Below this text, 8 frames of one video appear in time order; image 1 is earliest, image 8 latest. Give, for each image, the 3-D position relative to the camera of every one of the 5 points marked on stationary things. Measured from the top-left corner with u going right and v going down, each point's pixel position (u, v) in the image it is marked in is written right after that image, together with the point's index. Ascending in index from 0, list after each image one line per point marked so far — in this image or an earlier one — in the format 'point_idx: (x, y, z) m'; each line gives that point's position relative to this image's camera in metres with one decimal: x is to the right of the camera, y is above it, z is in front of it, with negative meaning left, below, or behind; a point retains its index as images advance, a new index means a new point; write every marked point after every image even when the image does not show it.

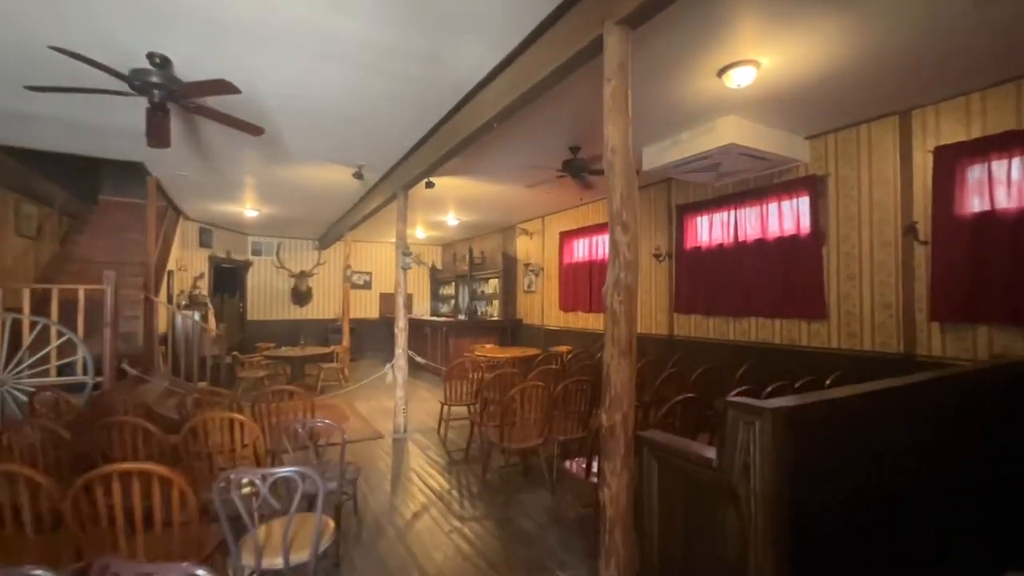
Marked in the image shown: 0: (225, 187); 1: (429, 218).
0: (-4.1, +1.4, +6.3) m
1: (-1.6, +1.3, +8.6) m
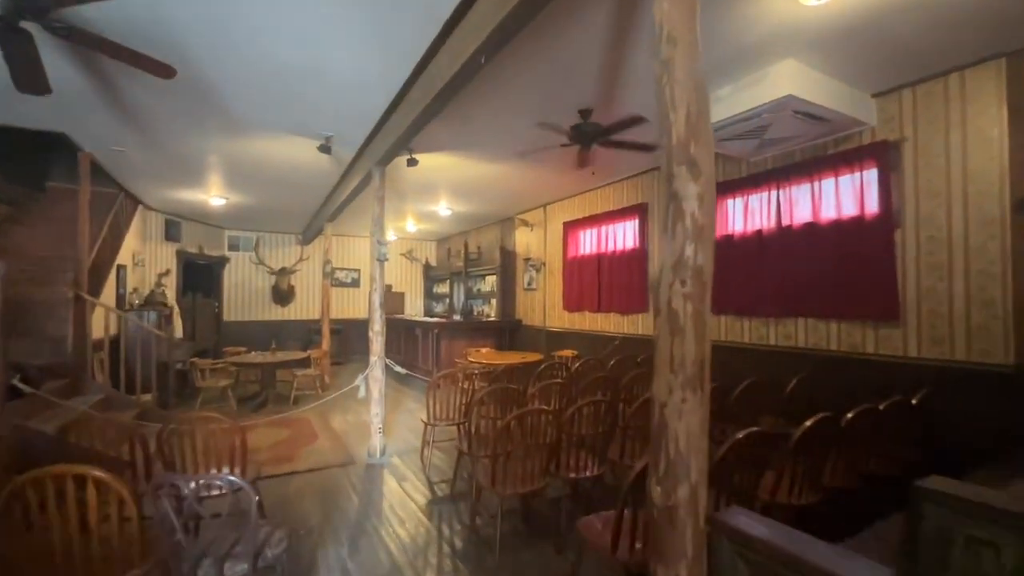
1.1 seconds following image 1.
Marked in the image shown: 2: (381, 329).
0: (-4.1, +1.5, +5.5) m
1: (-1.6, +1.4, +7.7) m
2: (-1.3, -0.4, +4.4) m
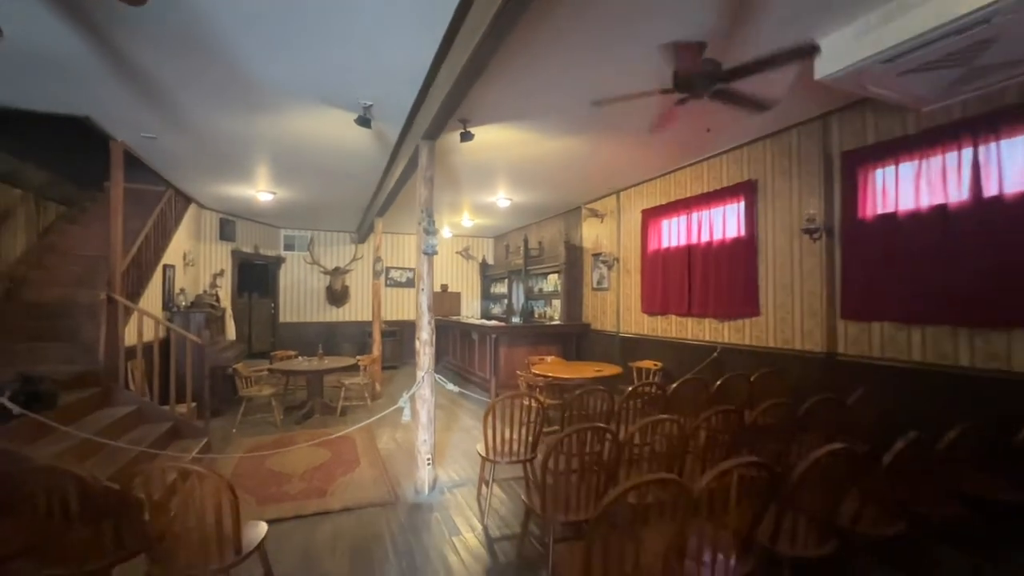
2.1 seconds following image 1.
0: (-3.3, +1.5, +5.1) m
1: (-0.6, +1.4, +7.0) m
2: (-0.7, -0.4, +3.6) m
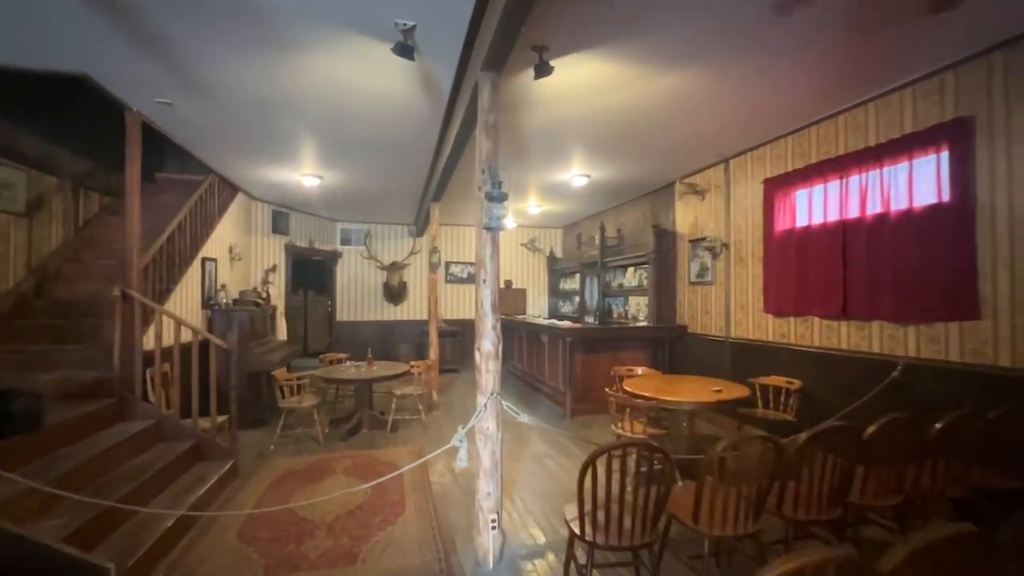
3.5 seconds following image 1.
0: (-2.6, +1.5, +4.4) m
1: (+0.4, +1.5, +5.9) m
2: (-0.1, -0.4, +2.6) m
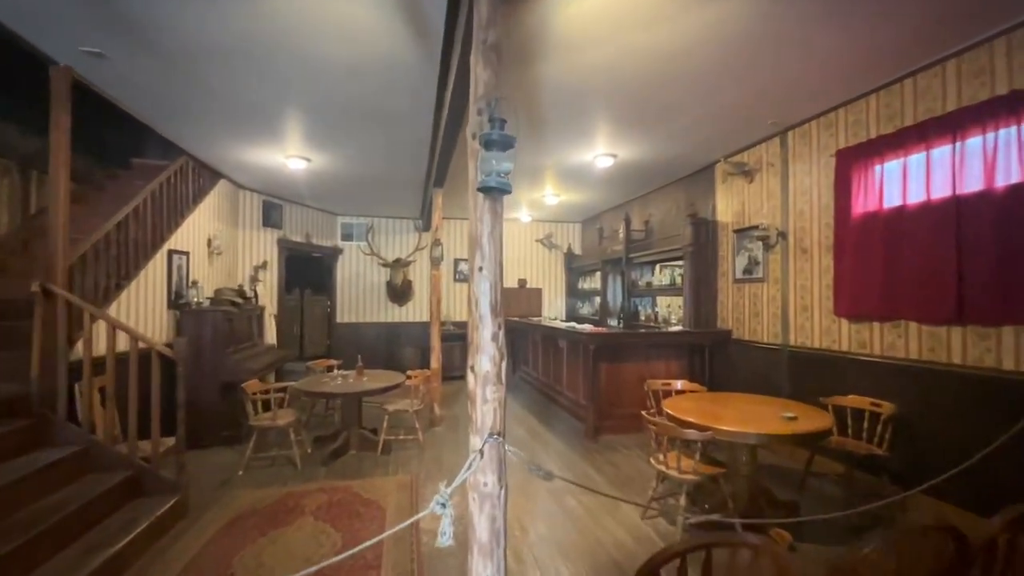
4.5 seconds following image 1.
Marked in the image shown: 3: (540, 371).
0: (-2.5, +1.5, +3.7) m
1: (+0.6, +1.5, +5.1) m
2: (-0.1, -0.3, +1.8) m
3: (+0.4, -1.2, +6.6) m
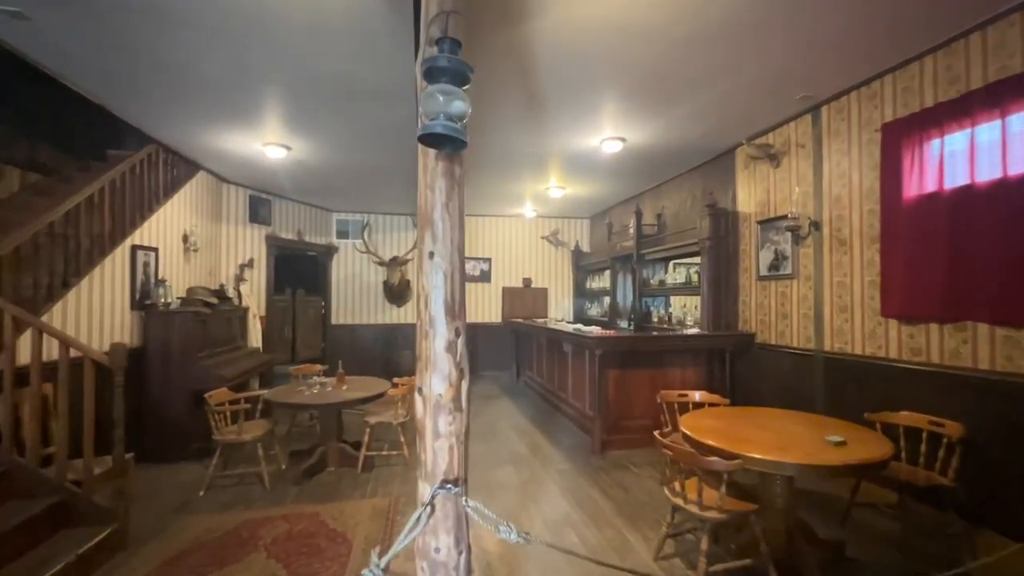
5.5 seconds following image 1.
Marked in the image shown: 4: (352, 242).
0: (-2.5, +1.6, +3.3) m
1: (+0.6, +1.5, +4.6) m
2: (-0.2, -0.3, +1.3) m
3: (+0.4, -1.2, +6.1) m
4: (-2.8, +0.8, +7.9) m
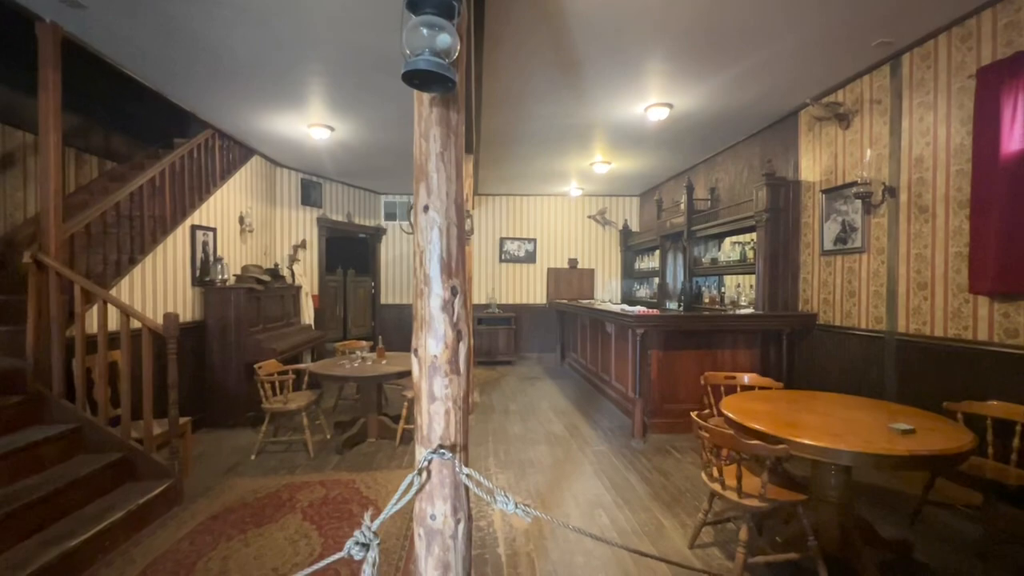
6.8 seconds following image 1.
0: (-2.3, +1.7, +3.4) m
1: (+1.0, +1.7, +4.4) m
2: (-0.2, -0.2, +1.3) m
3: (+1.0, -0.9, +6.0) m
4: (-2.0, +1.1, +8.0) m
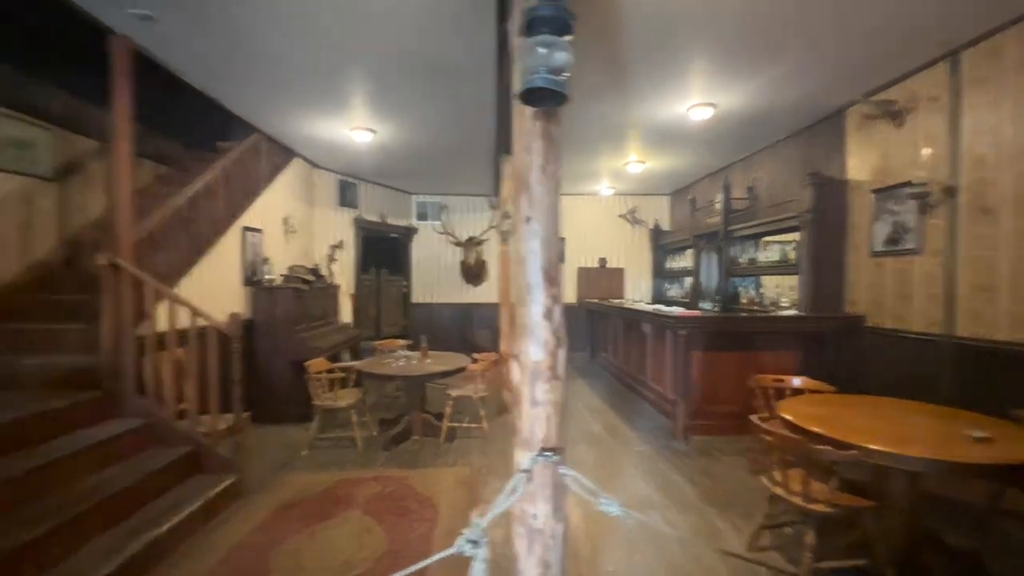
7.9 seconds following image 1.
0: (-1.9, +1.7, +3.5) m
1: (+1.4, +1.7, +4.4) m
2: (+0.1, -0.2, +1.3) m
3: (+1.4, -0.9, +6.0) m
4: (-1.5, +1.2, +8.1) m
